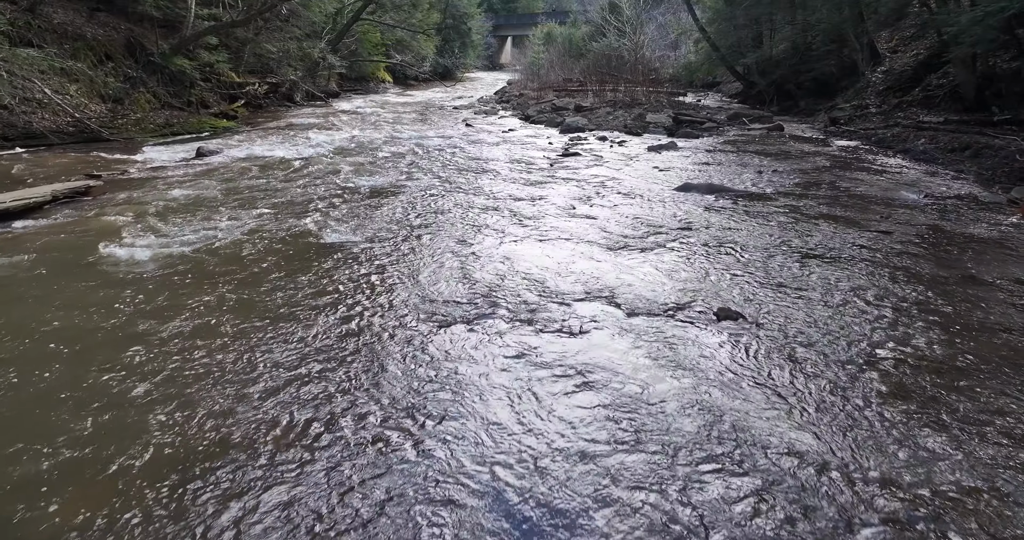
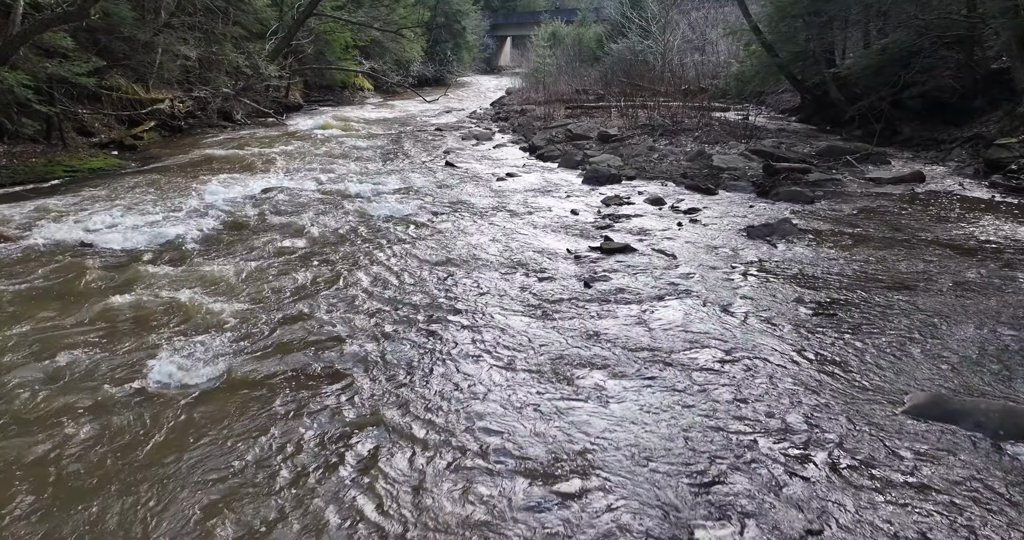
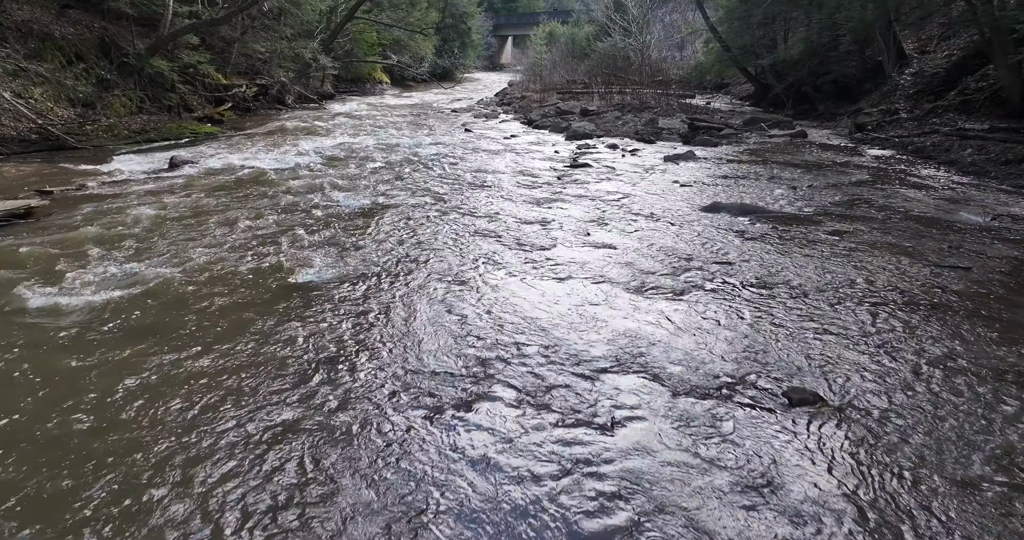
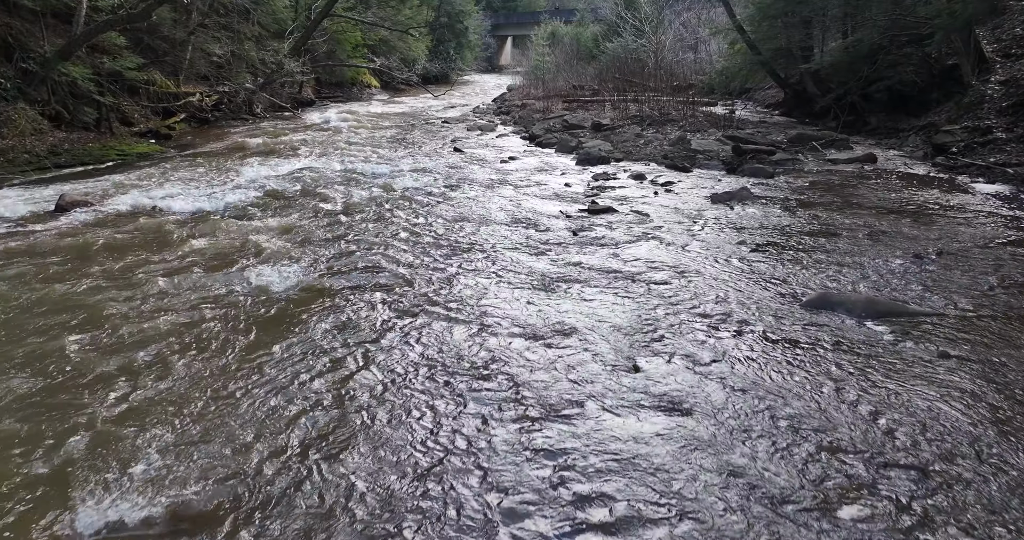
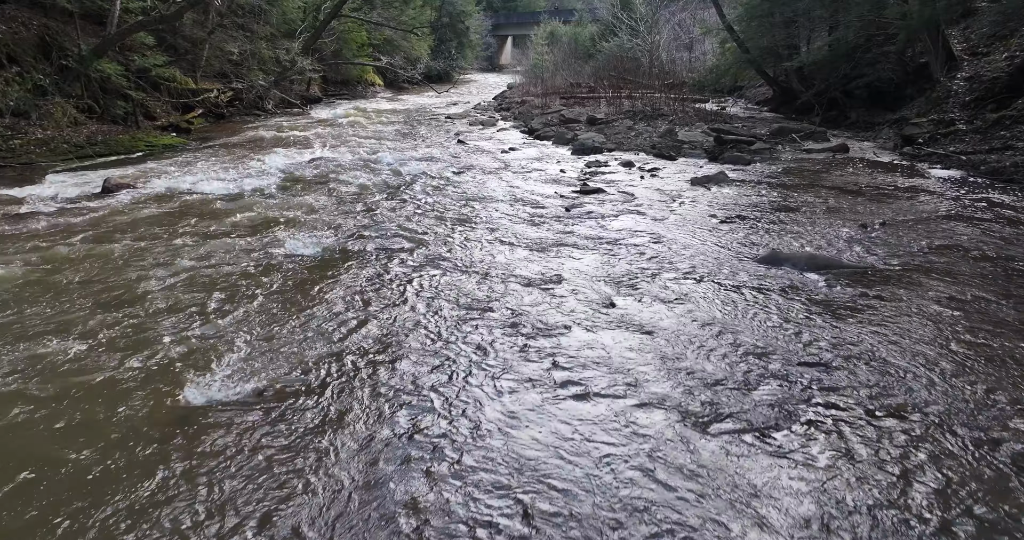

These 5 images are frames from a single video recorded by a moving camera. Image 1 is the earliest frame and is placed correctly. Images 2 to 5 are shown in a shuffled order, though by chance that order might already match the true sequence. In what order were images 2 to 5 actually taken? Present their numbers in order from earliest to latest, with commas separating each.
3, 5, 4, 2
